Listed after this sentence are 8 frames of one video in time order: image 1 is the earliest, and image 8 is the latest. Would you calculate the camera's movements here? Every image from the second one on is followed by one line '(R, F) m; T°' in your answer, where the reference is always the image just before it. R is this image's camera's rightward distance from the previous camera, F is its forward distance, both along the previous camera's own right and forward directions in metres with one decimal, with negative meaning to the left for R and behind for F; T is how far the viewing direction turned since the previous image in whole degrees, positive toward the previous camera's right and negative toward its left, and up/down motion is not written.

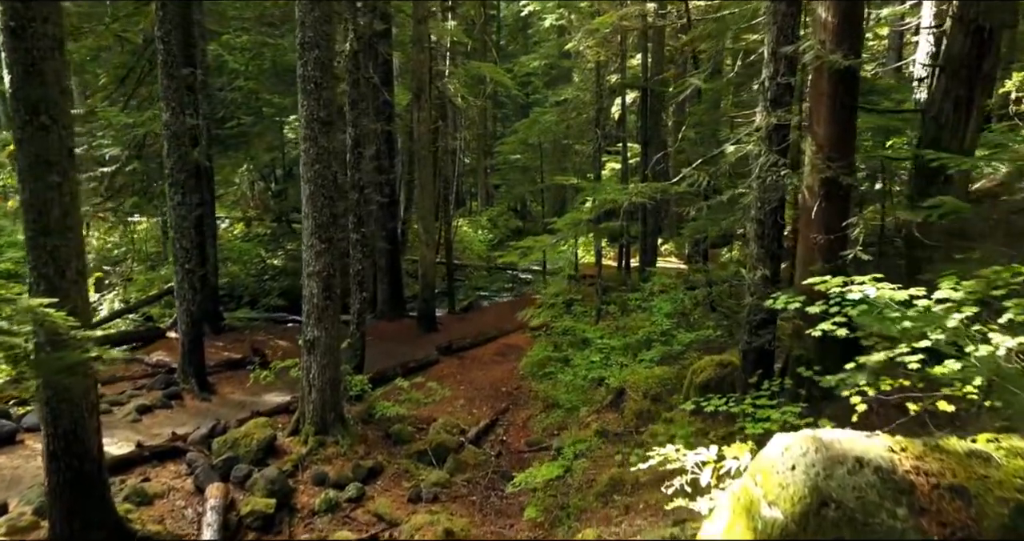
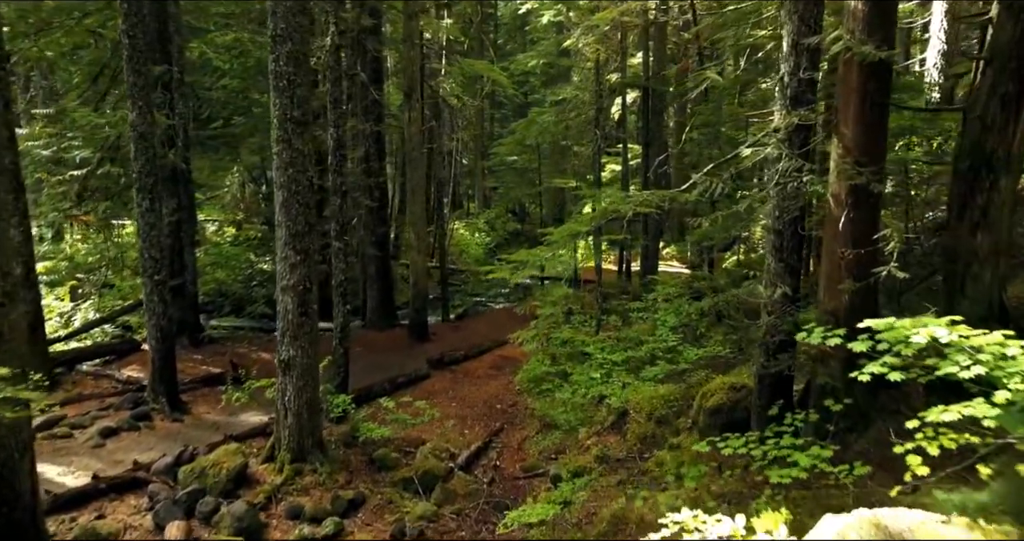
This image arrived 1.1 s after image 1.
(+0.1, +0.7) m; 0°
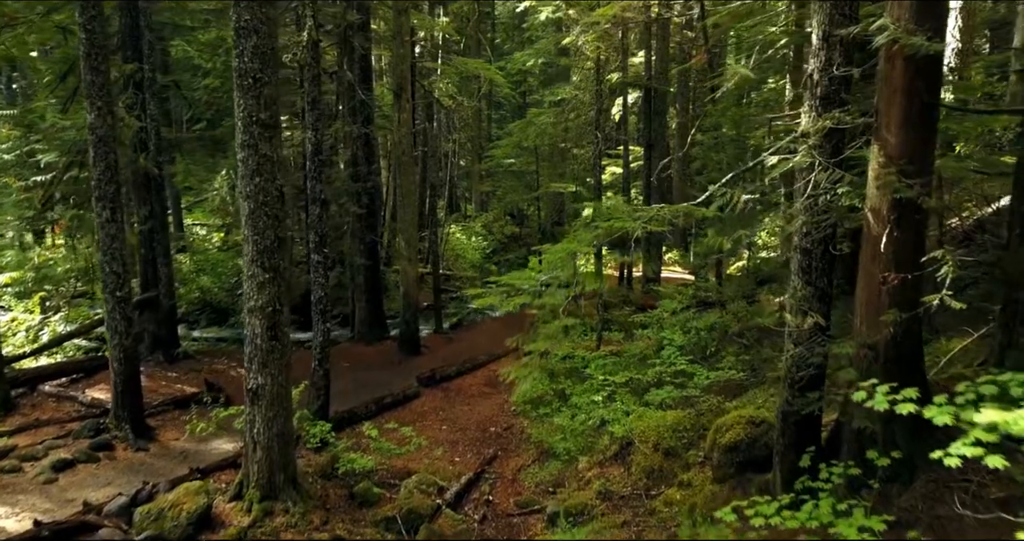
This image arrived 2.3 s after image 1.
(+0.1, +0.8) m; 0°
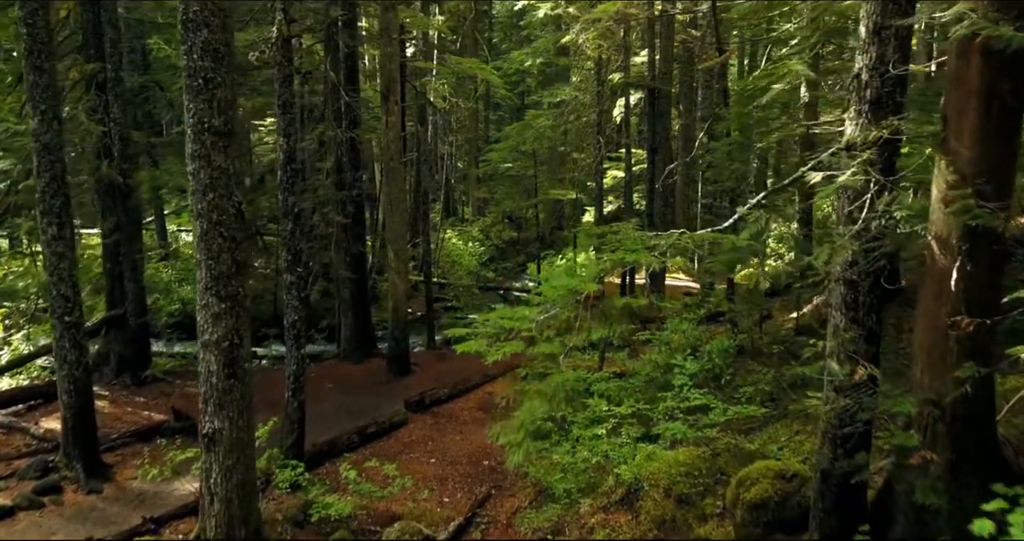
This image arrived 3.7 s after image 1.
(+0.1, +0.9) m; 0°
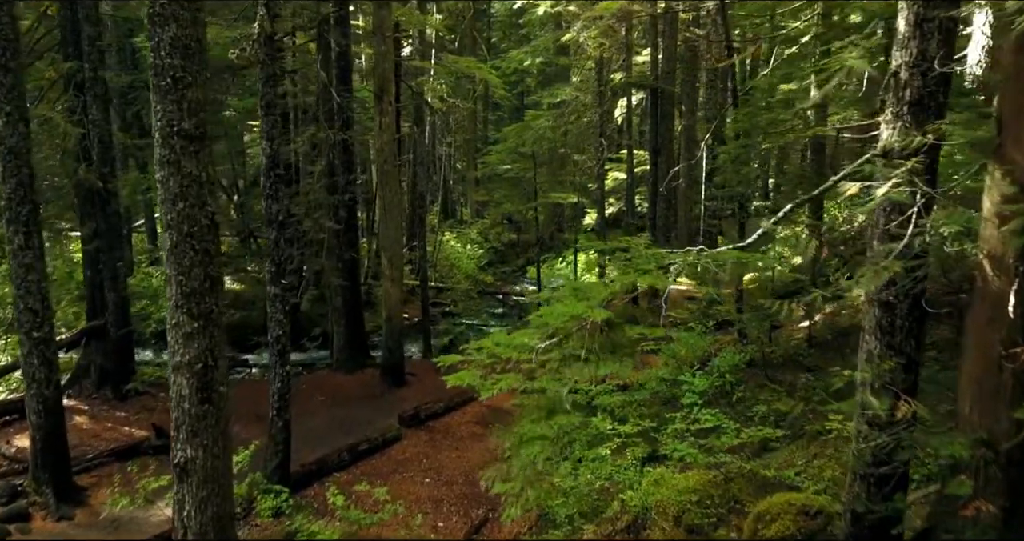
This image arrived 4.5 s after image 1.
(0.0, +0.5) m; 0°
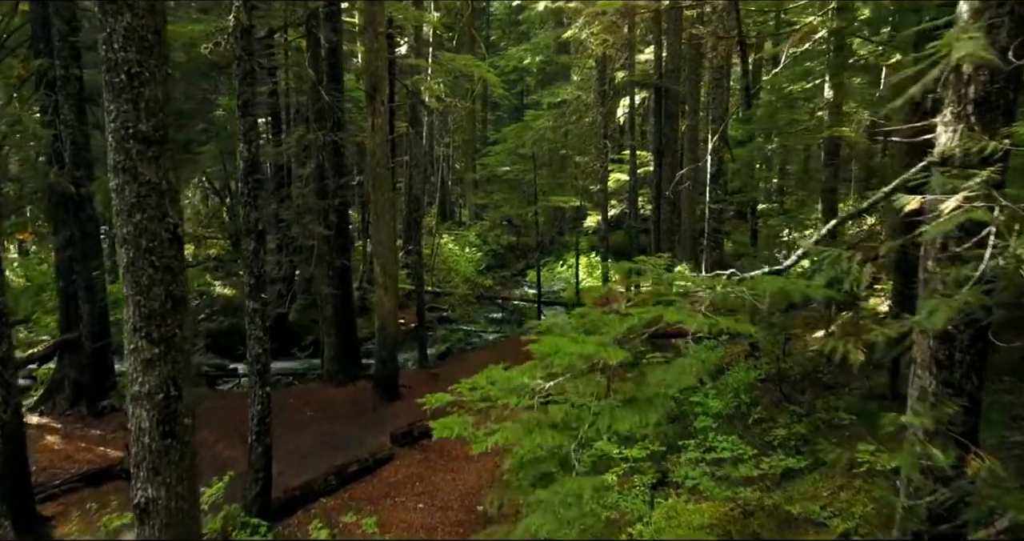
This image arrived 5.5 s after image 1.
(0.0, +0.6) m; 0°
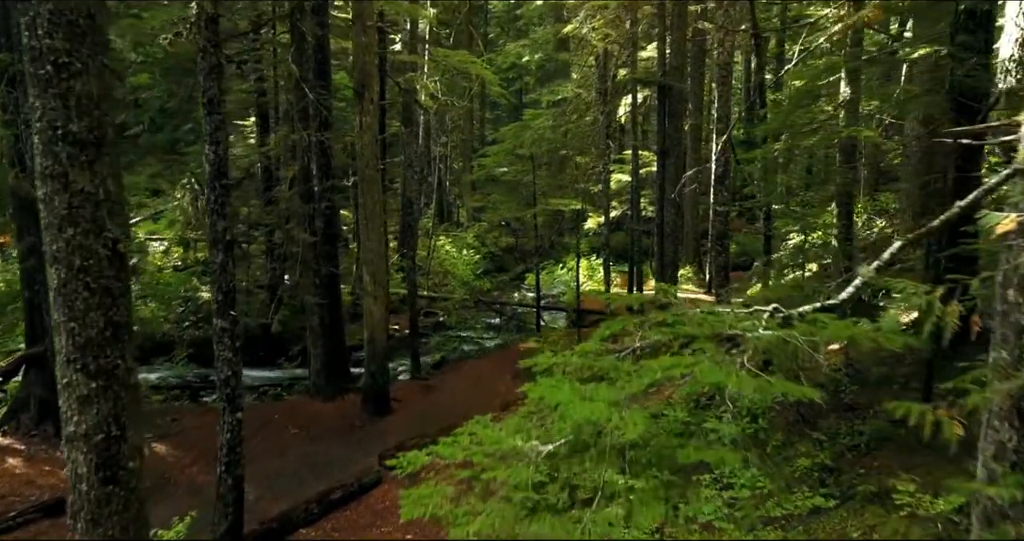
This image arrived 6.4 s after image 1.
(0.0, +0.7) m; 0°
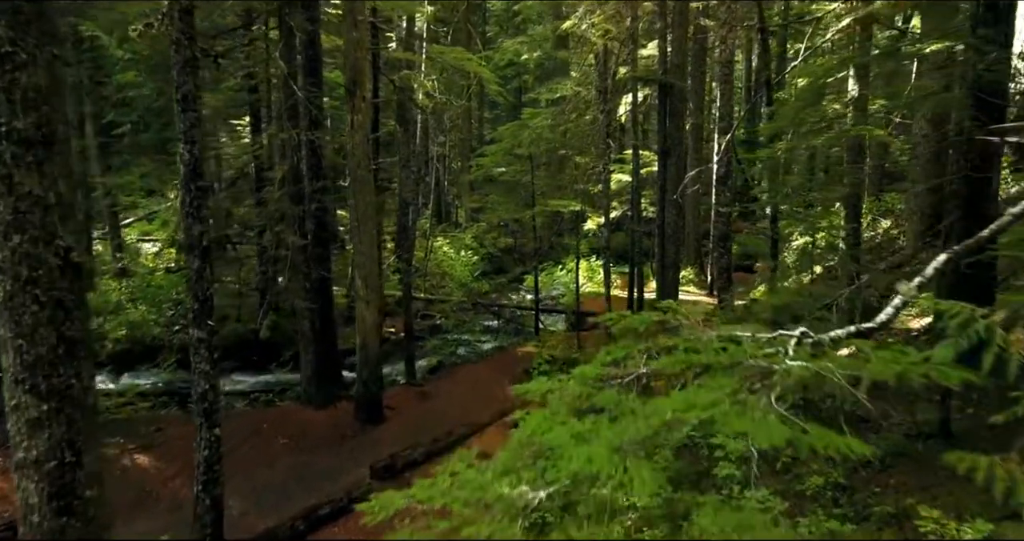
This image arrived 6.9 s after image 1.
(+0.1, +0.4) m; 0°
